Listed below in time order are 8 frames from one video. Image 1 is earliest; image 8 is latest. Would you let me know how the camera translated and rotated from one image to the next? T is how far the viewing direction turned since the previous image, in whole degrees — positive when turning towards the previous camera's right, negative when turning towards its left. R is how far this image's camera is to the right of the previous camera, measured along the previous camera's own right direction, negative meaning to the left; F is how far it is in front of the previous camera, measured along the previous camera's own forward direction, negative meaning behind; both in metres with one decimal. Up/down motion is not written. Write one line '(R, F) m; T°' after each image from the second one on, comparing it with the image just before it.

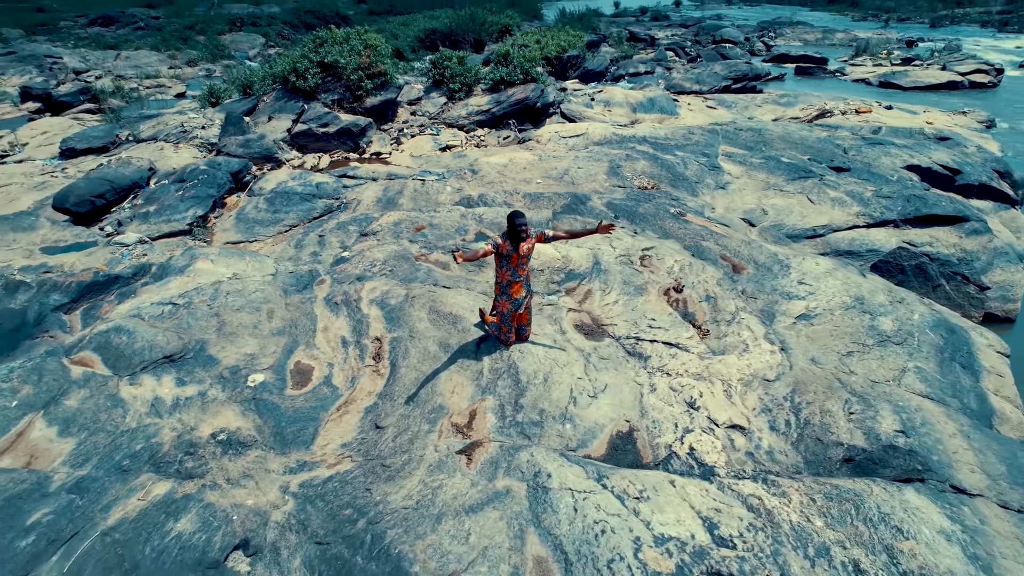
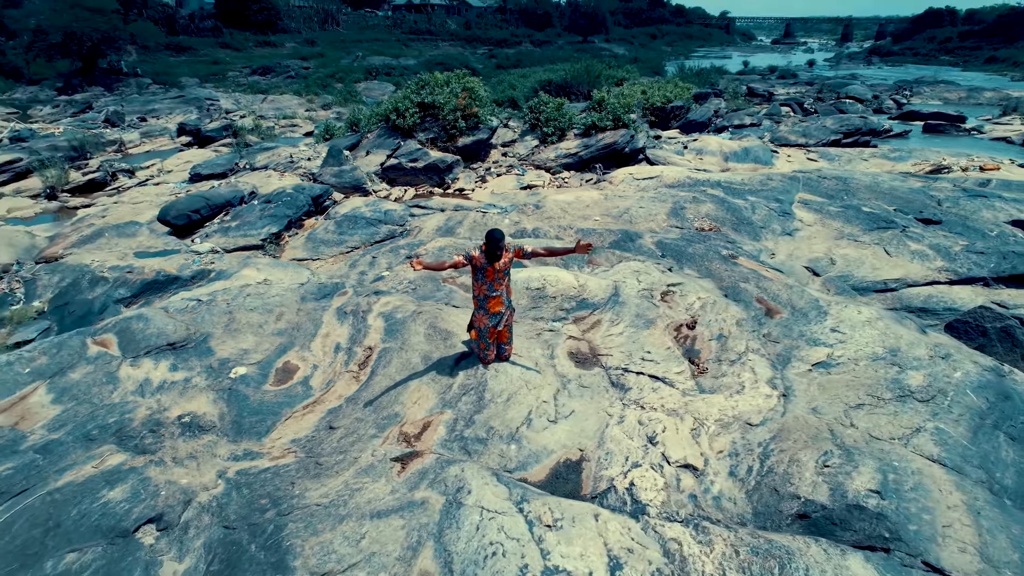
(+0.9, +0.2) m; -10°
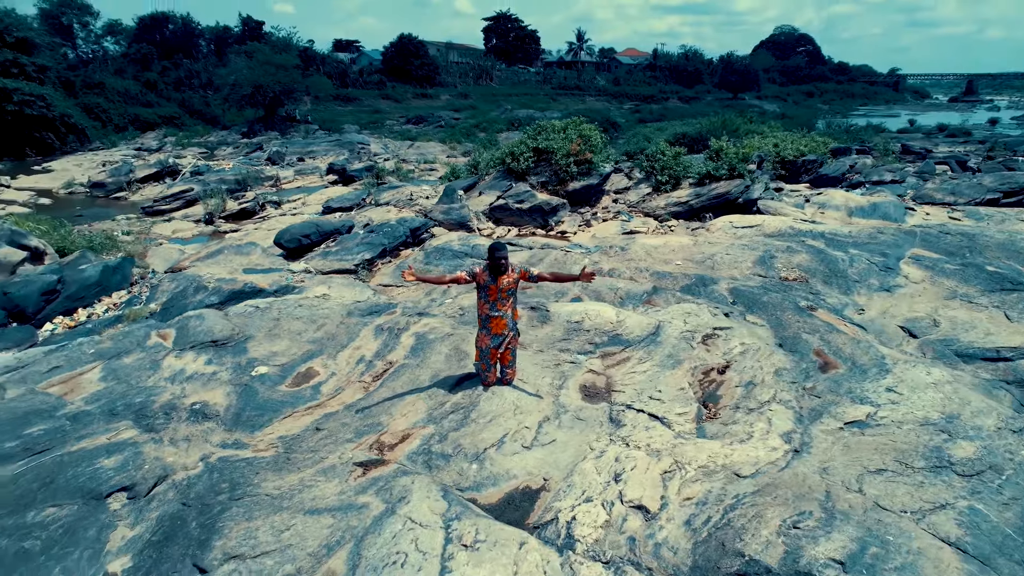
(+0.9, +0.2) m; -12°
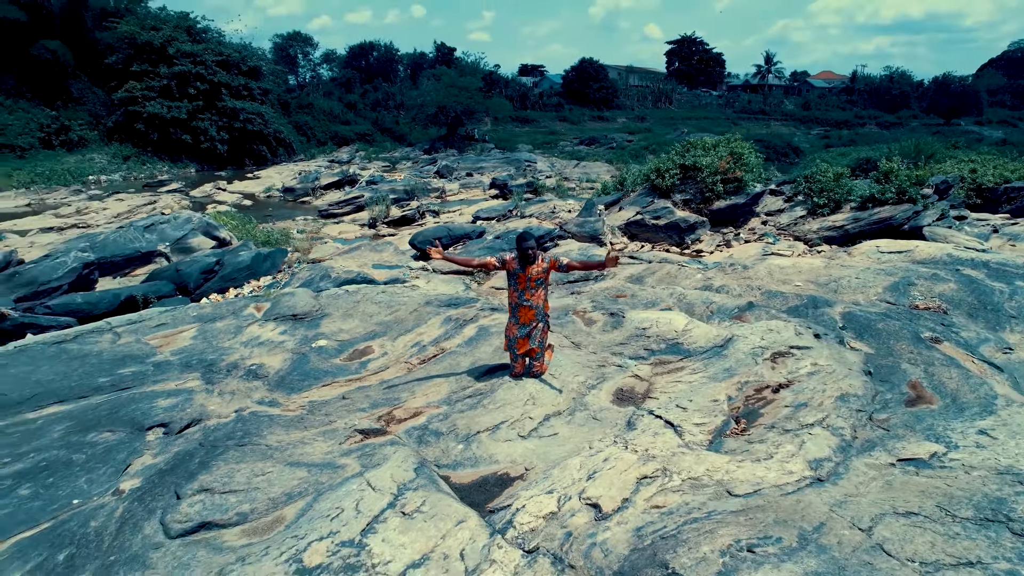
(+0.9, +0.2) m; -15°
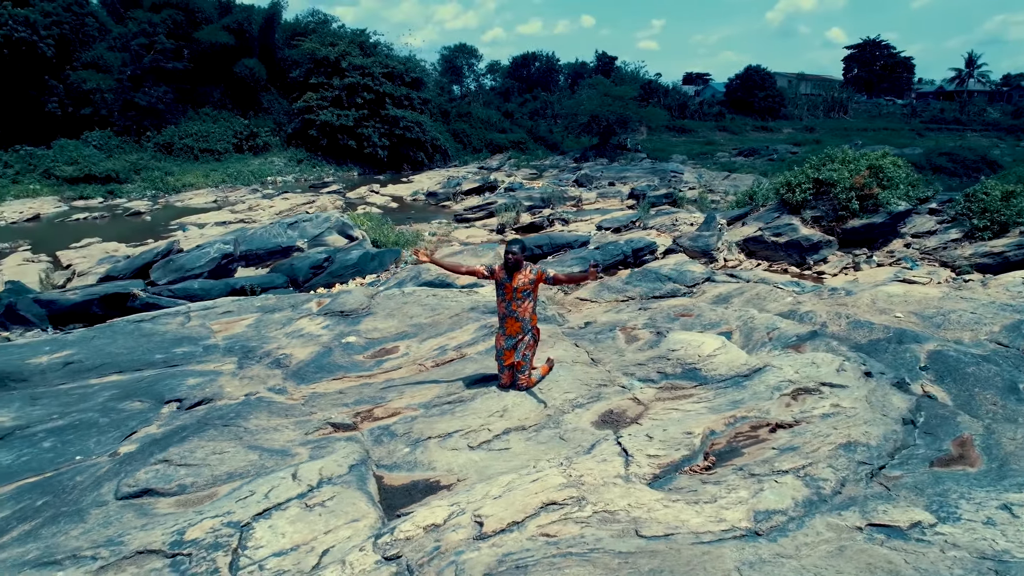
(+1.1, +0.2) m; -14°
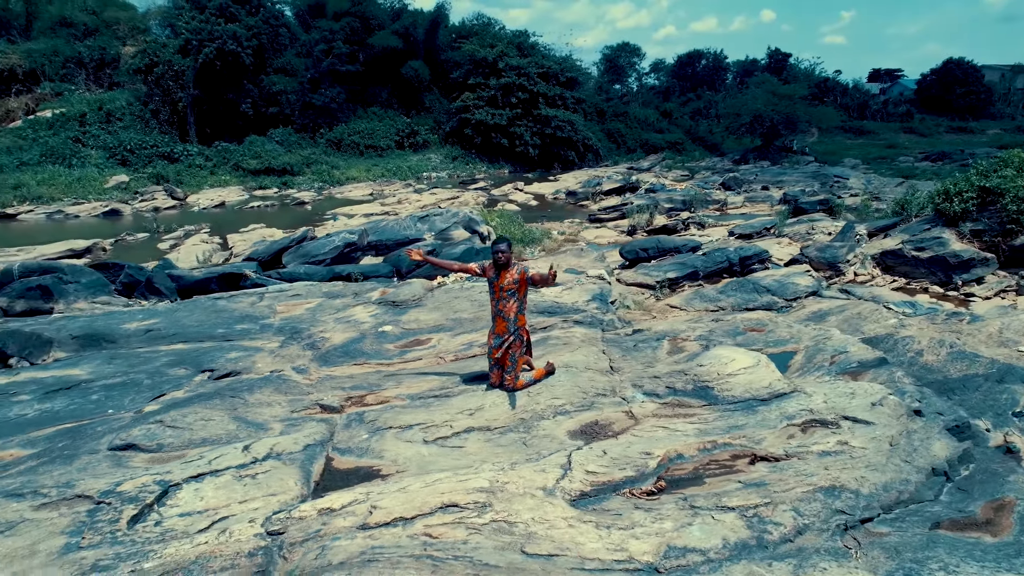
(+1.0, +0.2) m; -14°
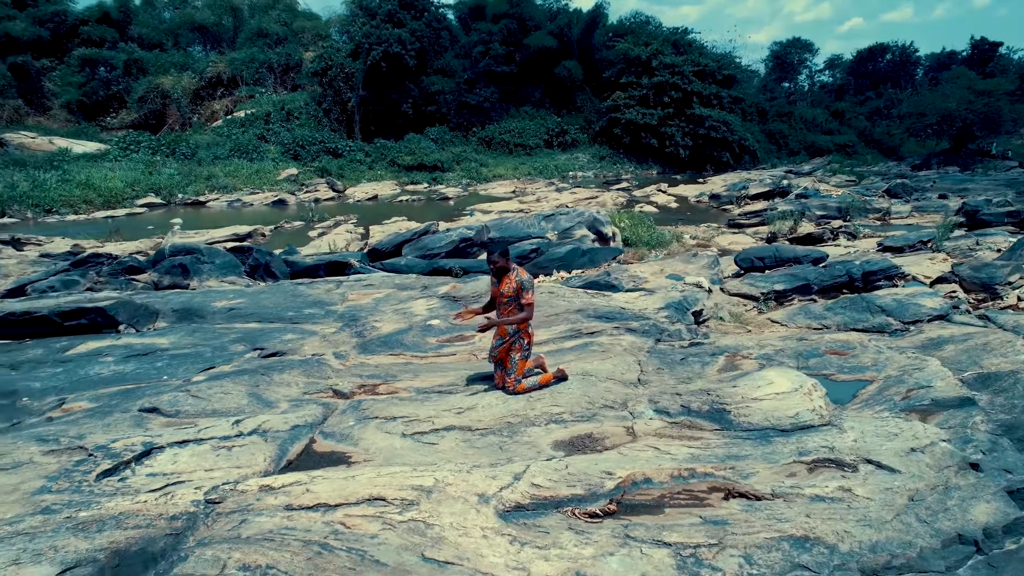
(+0.9, +0.2) m; -13°
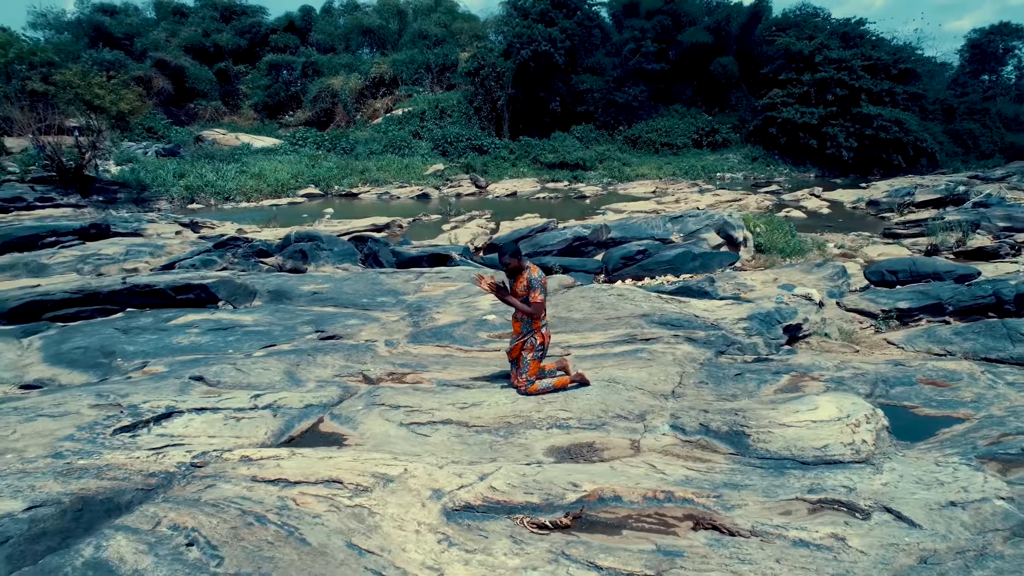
(+0.8, +0.2) m; -13°
